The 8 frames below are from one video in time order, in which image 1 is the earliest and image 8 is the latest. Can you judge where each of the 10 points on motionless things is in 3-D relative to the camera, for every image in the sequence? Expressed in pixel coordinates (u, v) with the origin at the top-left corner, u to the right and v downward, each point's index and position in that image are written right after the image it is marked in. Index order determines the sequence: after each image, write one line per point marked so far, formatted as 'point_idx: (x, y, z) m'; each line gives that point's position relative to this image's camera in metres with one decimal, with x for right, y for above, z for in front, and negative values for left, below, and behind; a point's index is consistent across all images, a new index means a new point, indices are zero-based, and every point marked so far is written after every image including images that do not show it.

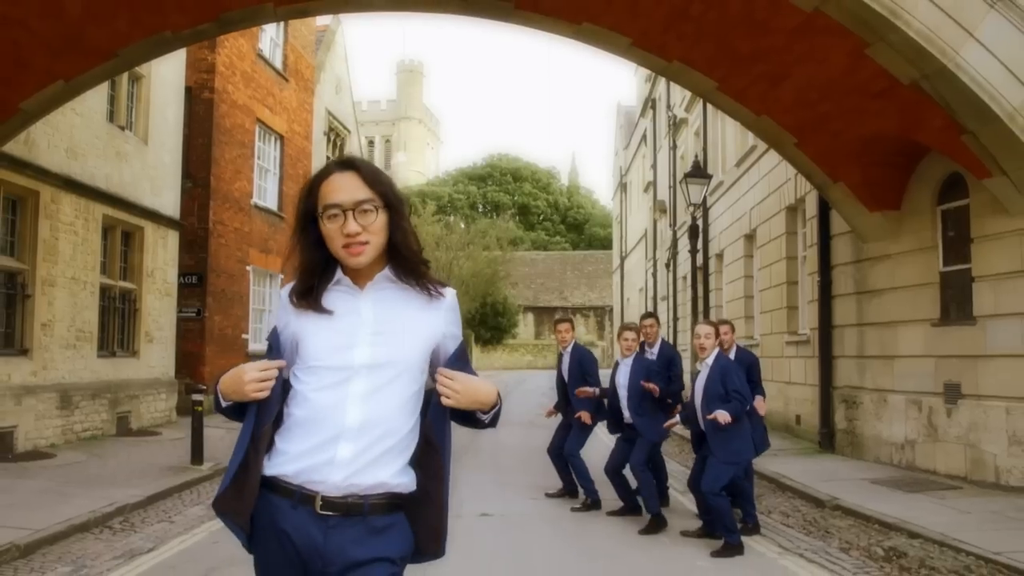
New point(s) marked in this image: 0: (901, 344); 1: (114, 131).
0: (+4.9, -0.7, +12.0) m
1: (-6.5, +2.5, +15.4) m
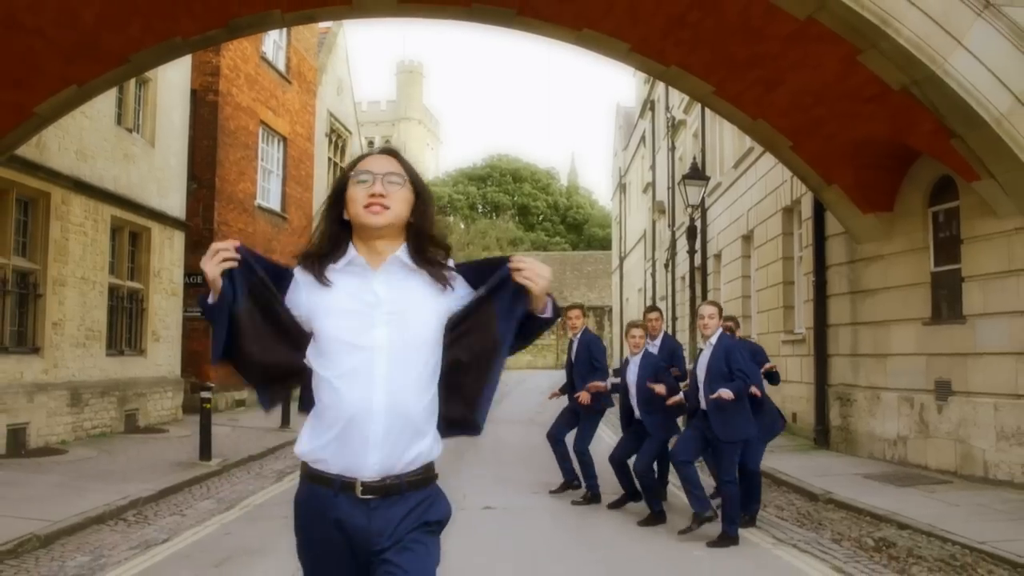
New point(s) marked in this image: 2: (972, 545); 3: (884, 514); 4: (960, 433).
0: (+4.9, -0.7, +12.3) m
1: (-6.5, +2.6, +15.7) m
2: (+3.6, -2.0, +7.5) m
3: (+3.5, -2.1, +9.0) m
4: (+5.1, -1.6, +10.8) m
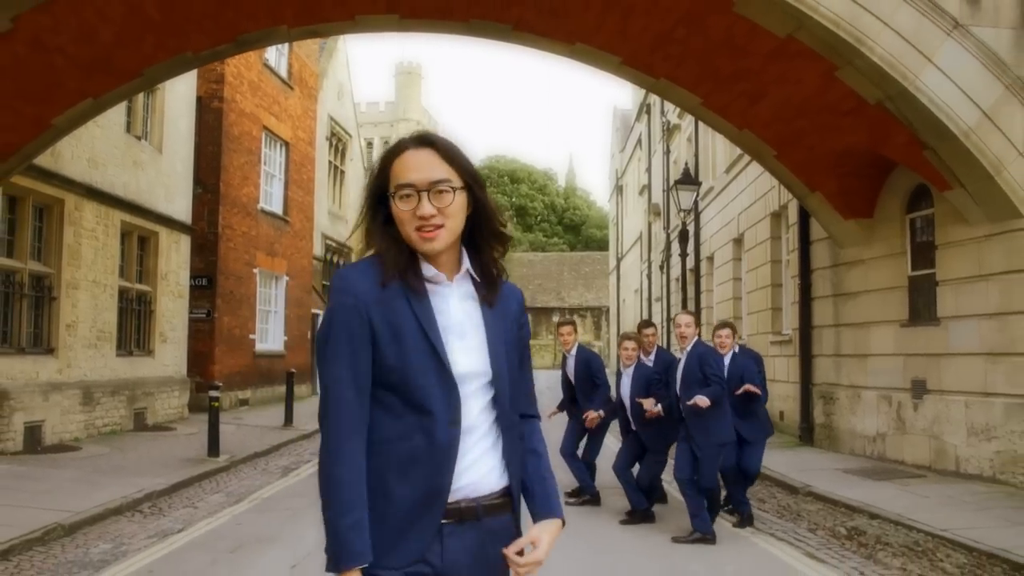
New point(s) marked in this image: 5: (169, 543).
0: (+4.9, -0.7, +12.8) m
1: (-6.5, +2.5, +16.3) m
2: (+3.6, -2.1, +8.1) m
3: (+3.5, -2.2, +9.6) m
4: (+5.0, -1.7, +11.3) m
5: (-3.0, -2.3, +8.4) m
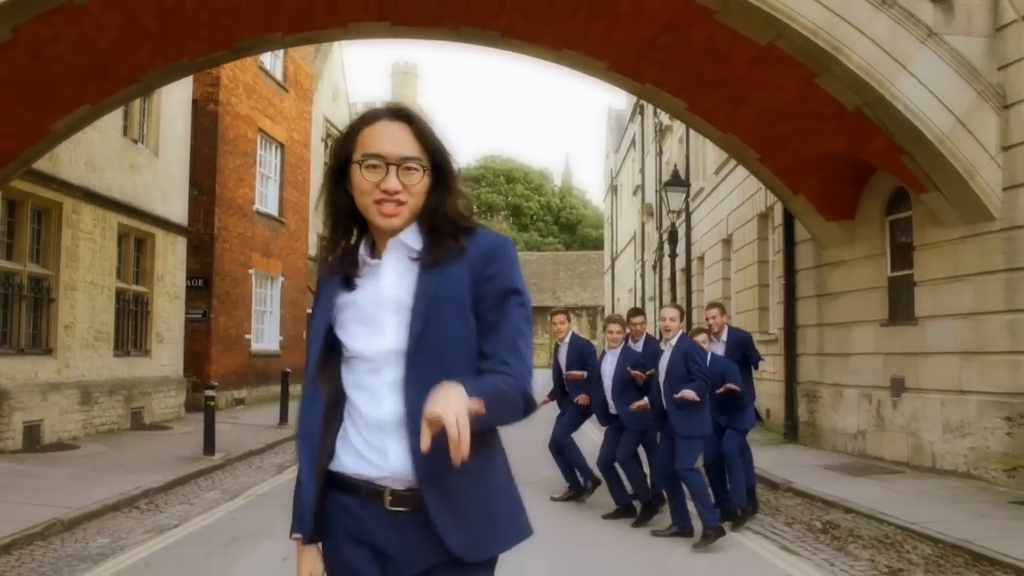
0: (+4.7, -0.7, +13.1) m
1: (-6.7, +2.5, +16.5) m
2: (+3.5, -2.1, +8.4) m
3: (+3.3, -2.2, +9.9) m
4: (+4.9, -1.7, +11.6) m
5: (-3.2, -2.3, +8.7) m
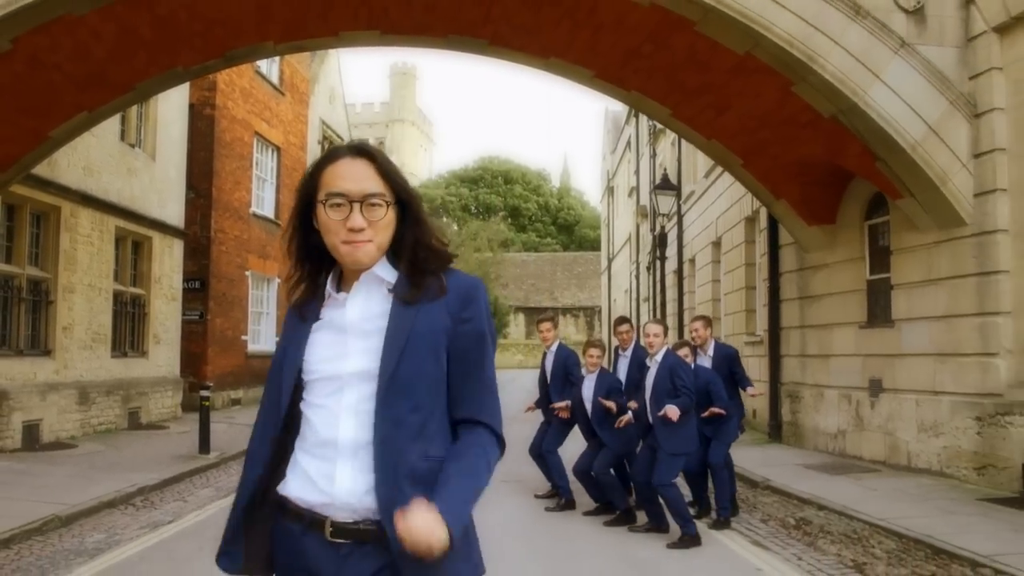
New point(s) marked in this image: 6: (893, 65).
0: (+4.6, -0.8, +13.4) m
1: (-6.9, +2.4, +16.8) m
2: (+3.3, -2.1, +8.7) m
3: (+3.2, -2.2, +10.2) m
4: (+4.7, -1.7, +11.9) m
5: (-3.3, -2.3, +9.0) m
6: (+4.2, +2.5, +10.5) m
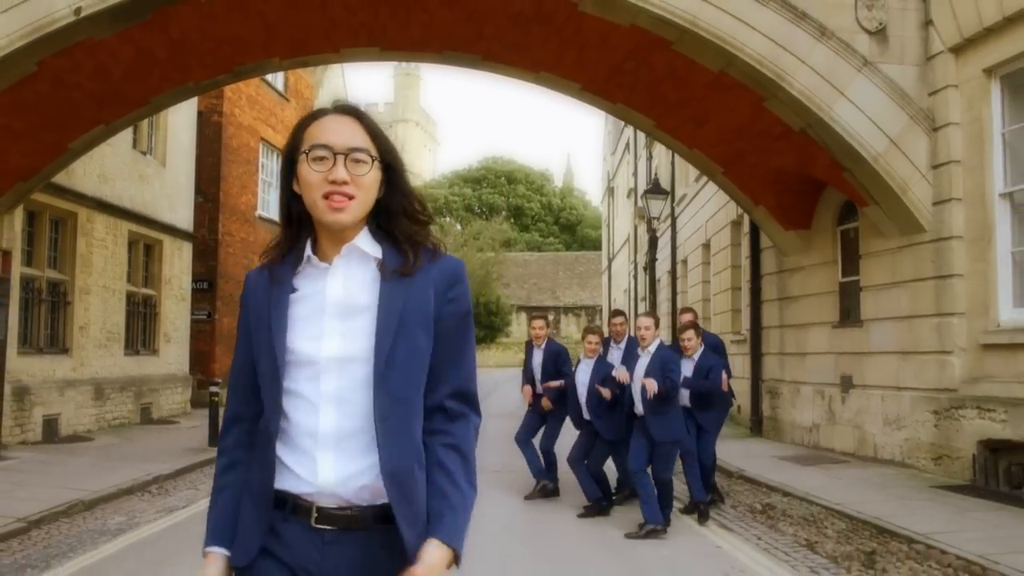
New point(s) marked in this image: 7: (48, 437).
0: (+4.5, -0.8, +14.2) m
1: (-7.0, +2.4, +17.6) m
2: (+3.1, -2.2, +9.4) m
3: (+3.0, -2.3, +10.9) m
4: (+4.6, -1.8, +12.7) m
5: (-3.5, -2.4, +9.8) m
6: (+4.1, +2.4, +11.2) m
7: (-7.0, -2.3, +14.4) m
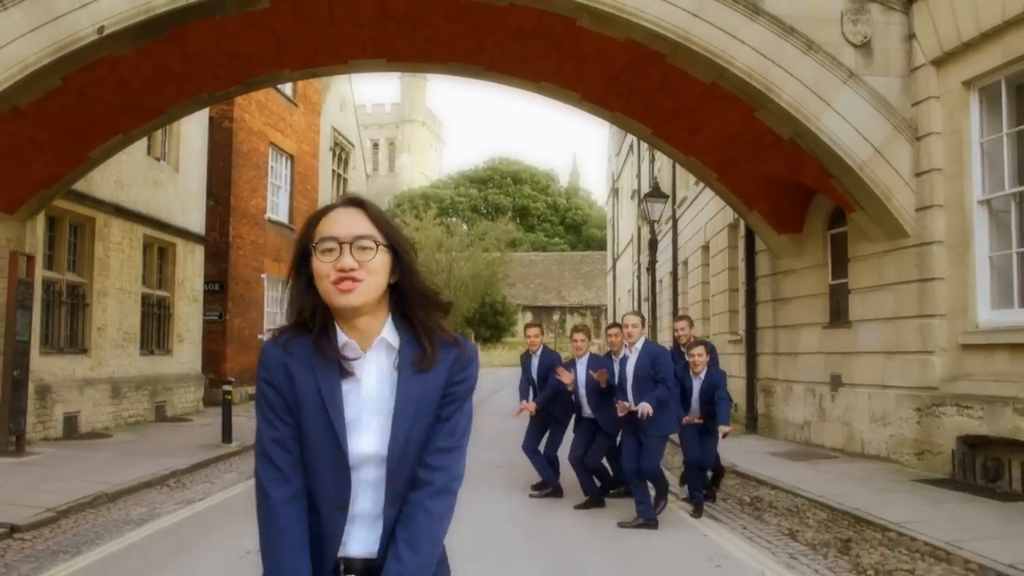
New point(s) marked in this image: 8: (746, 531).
0: (+4.5, -0.8, +14.7) m
1: (-6.9, +2.4, +18.2) m
2: (+3.1, -2.2, +9.9) m
3: (+3.0, -2.3, +11.4) m
4: (+4.6, -1.8, +13.2) m
5: (-3.5, -2.4, +10.3) m
6: (+4.1, +2.4, +11.7) m
7: (-7.0, -2.3, +14.9) m
8: (+2.2, -2.3, +9.1) m
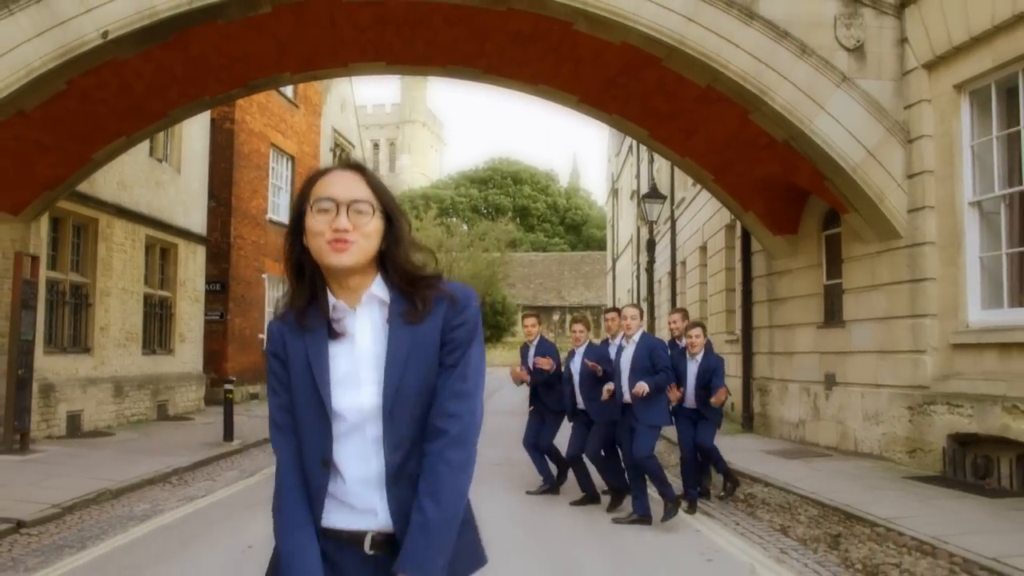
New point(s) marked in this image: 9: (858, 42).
0: (+4.5, -0.8, +14.8) m
1: (-6.9, +2.4, +18.4) m
2: (+3.1, -2.2, +10.1) m
3: (+3.0, -2.3, +11.6) m
4: (+4.6, -1.8, +13.3) m
5: (-3.5, -2.4, +10.5) m
6: (+4.1, +2.4, +11.9) m
7: (-7.0, -2.3, +15.1) m
8: (+2.2, -2.3, +9.2) m
9: (+4.4, +3.1, +12.1) m
